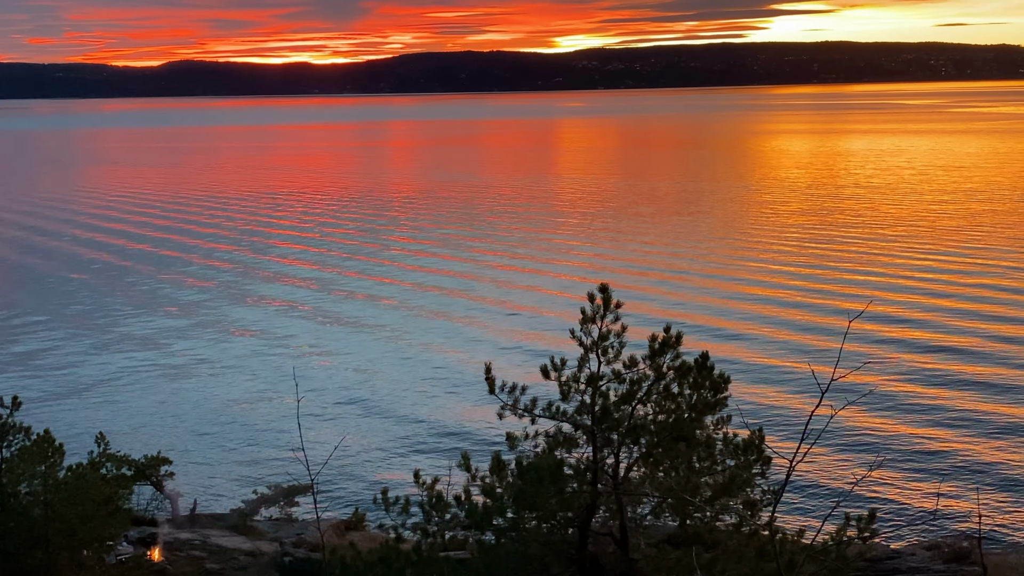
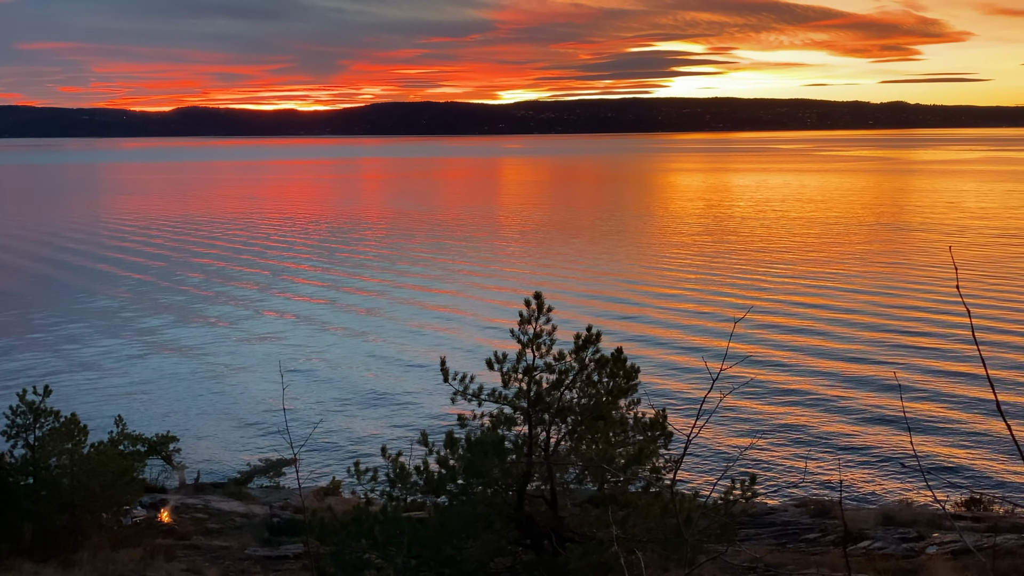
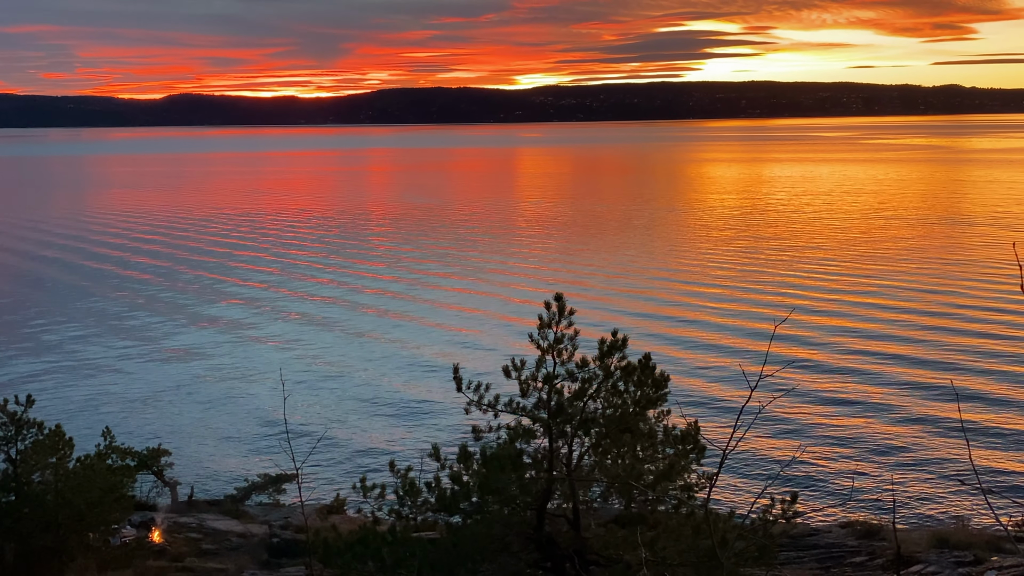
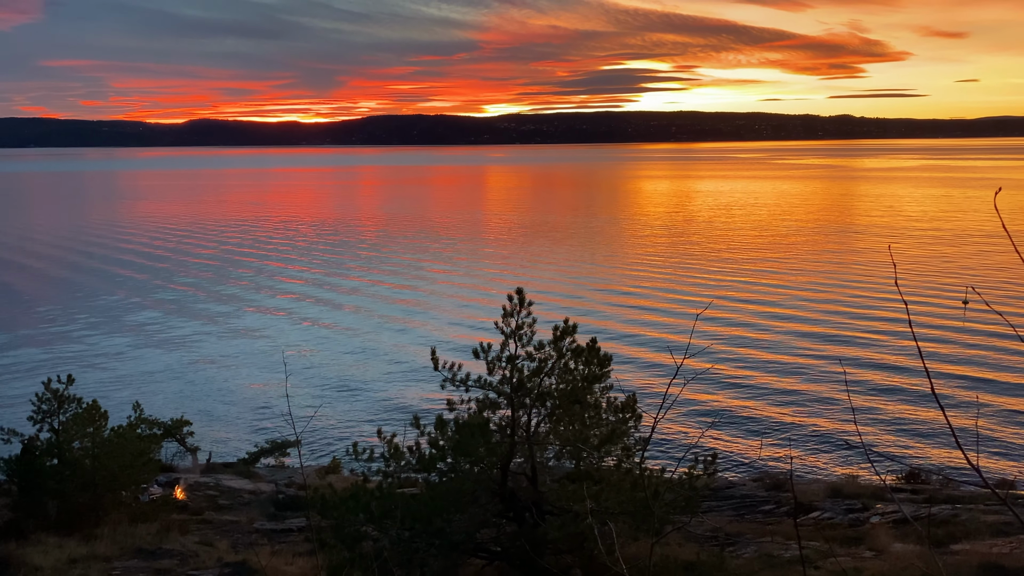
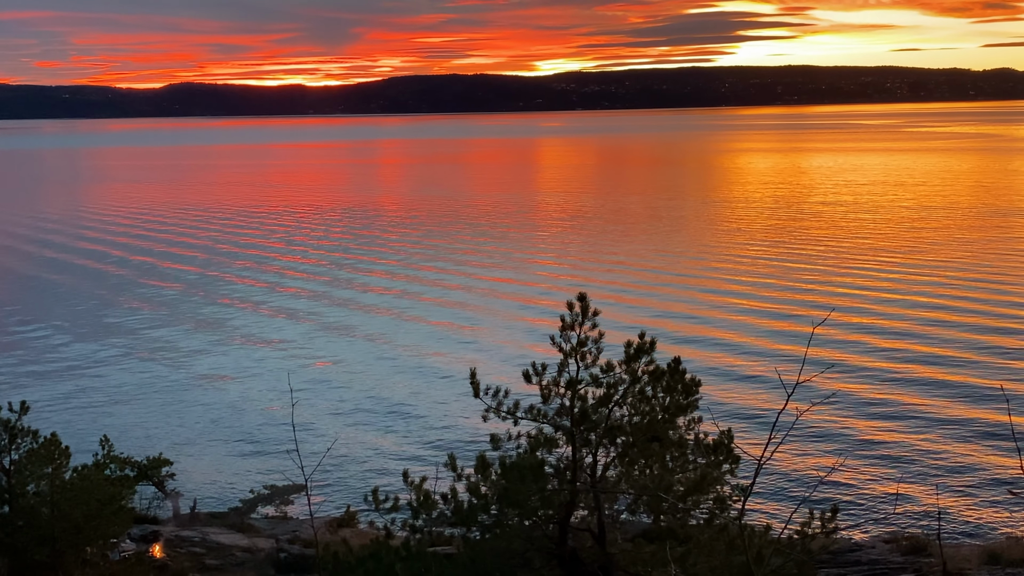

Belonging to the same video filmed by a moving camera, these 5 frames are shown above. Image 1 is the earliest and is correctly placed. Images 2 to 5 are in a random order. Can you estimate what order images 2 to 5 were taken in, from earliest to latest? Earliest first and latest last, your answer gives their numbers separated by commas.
5, 3, 2, 4
